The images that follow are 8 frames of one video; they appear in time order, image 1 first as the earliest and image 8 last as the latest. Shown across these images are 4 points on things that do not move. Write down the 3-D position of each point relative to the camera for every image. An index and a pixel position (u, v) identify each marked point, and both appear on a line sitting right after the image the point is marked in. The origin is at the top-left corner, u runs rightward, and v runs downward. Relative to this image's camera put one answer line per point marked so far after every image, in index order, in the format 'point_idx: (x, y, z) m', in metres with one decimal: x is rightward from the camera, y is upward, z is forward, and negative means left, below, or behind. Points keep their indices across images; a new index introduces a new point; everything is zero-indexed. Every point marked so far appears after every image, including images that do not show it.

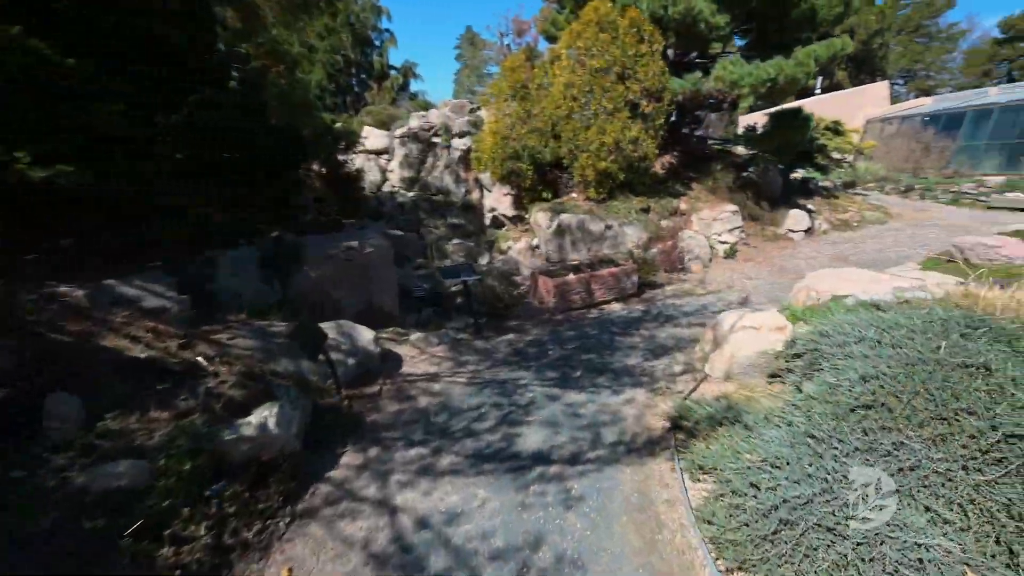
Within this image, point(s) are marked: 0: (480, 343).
0: (-0.4, -0.7, +6.2) m
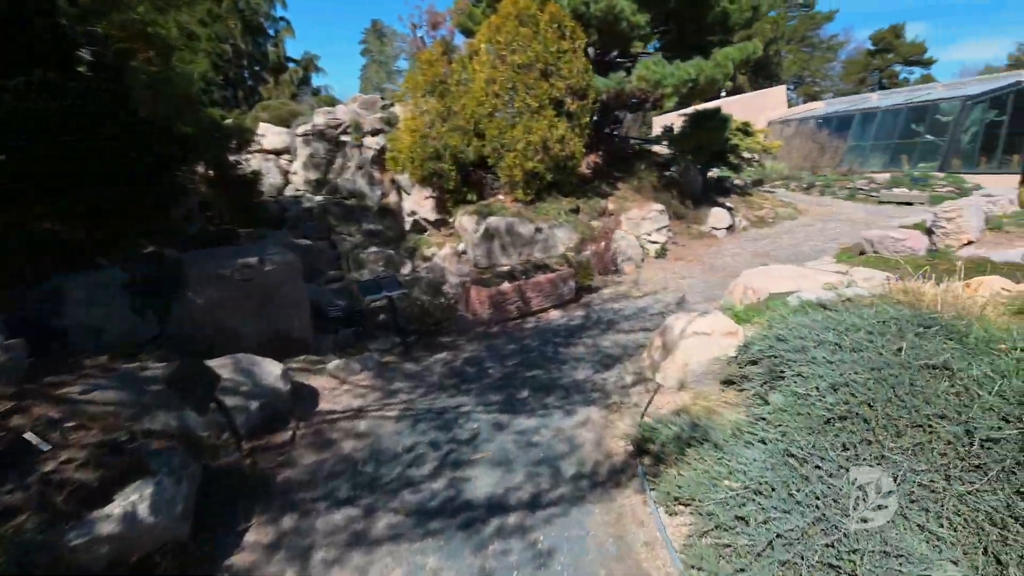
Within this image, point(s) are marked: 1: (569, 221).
0: (-1.1, -0.9, +5.5) m
1: (+1.1, +1.2, +9.3) m
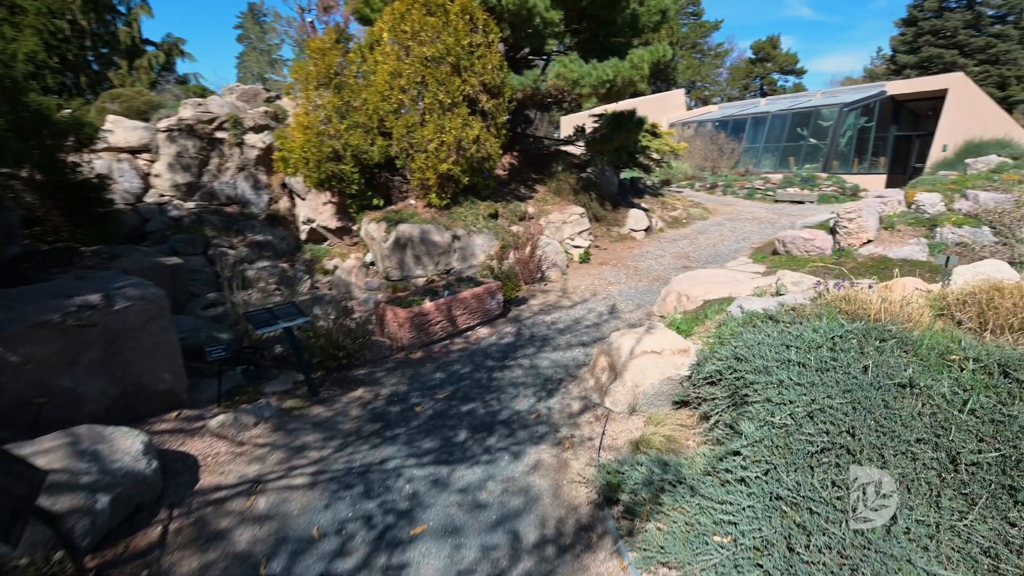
0: (-1.8, -1.1, +4.6) m
1: (-0.4, +1.1, +8.7) m
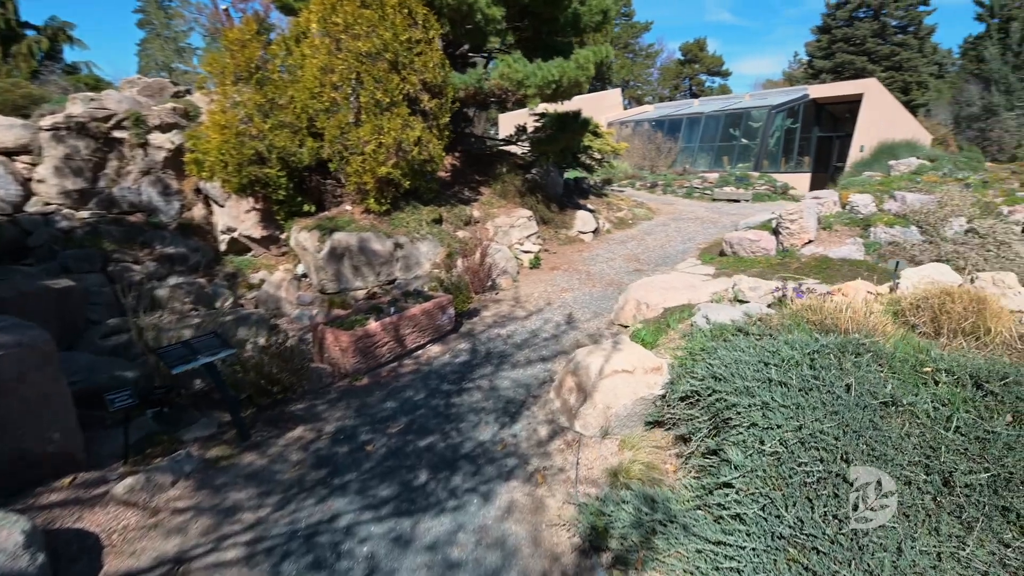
0: (-2.1, -1.4, +4.0) m
1: (-1.3, +0.9, +8.2) m
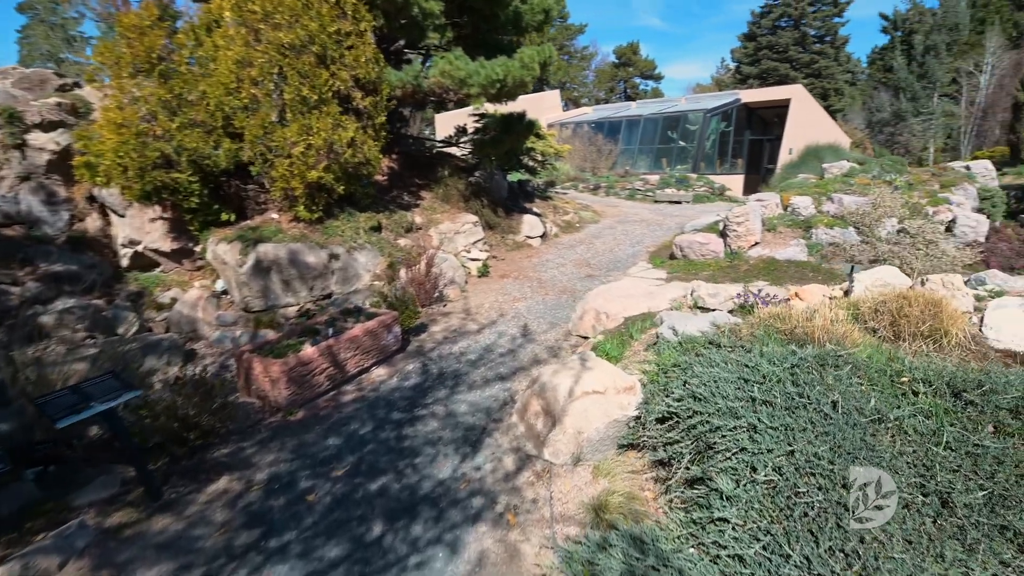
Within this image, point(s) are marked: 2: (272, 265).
0: (-2.4, -1.6, +3.3) m
1: (-2.2, +0.7, +7.6) m
2: (-3.4, +0.3, +6.8) m
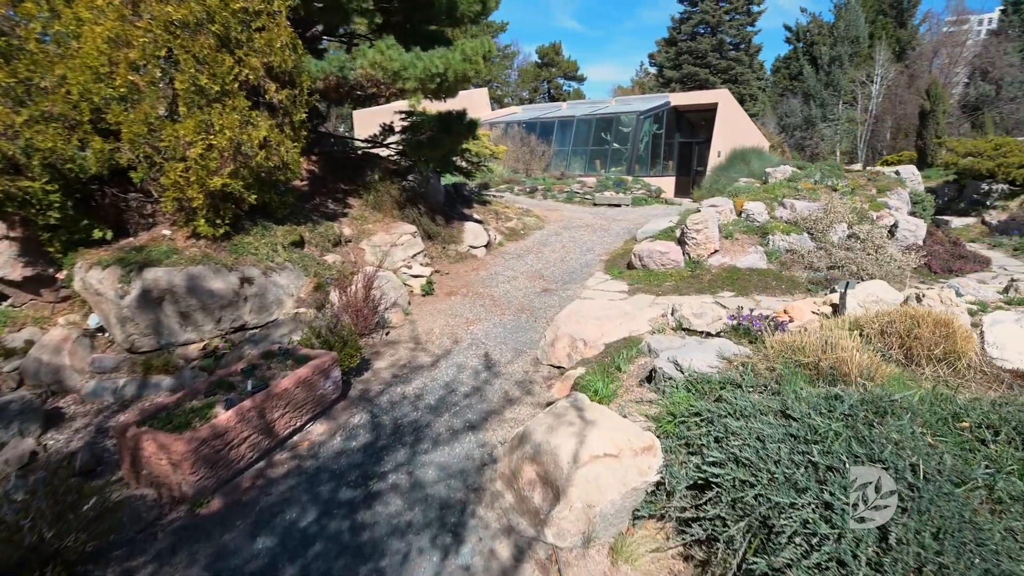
0: (-2.3, -2.0, +2.2) m
1: (-2.9, +0.3, +6.5) m
2: (-3.9, -0.1, +5.5) m
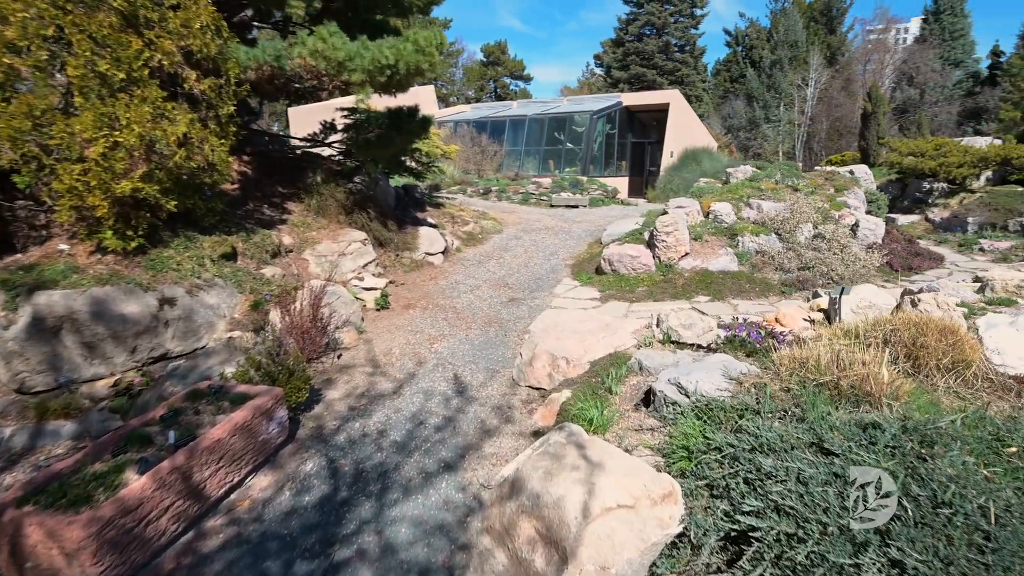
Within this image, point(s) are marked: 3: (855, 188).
0: (-2.2, -2.1, +1.4) m
1: (-3.3, +0.1, +5.6) m
2: (-4.2, -0.3, +4.5) m
3: (+5.8, +1.7, +8.3) m
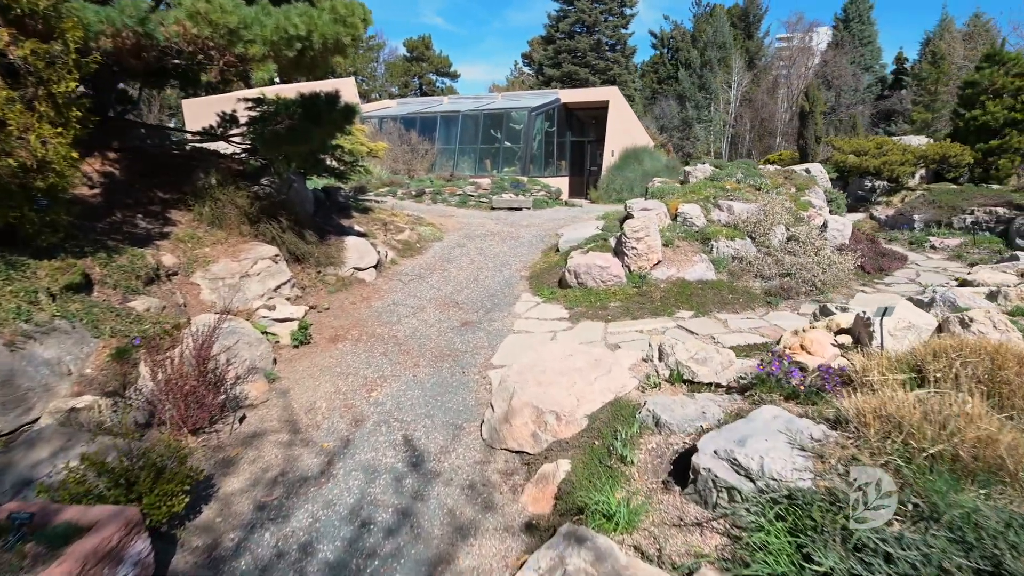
0: (-1.8, -2.5, 0.0) m
1: (-3.6, -0.3, +4.0) m
2: (-4.3, -0.7, +2.8) m
3: (+4.9, +1.7, +8.0) m
